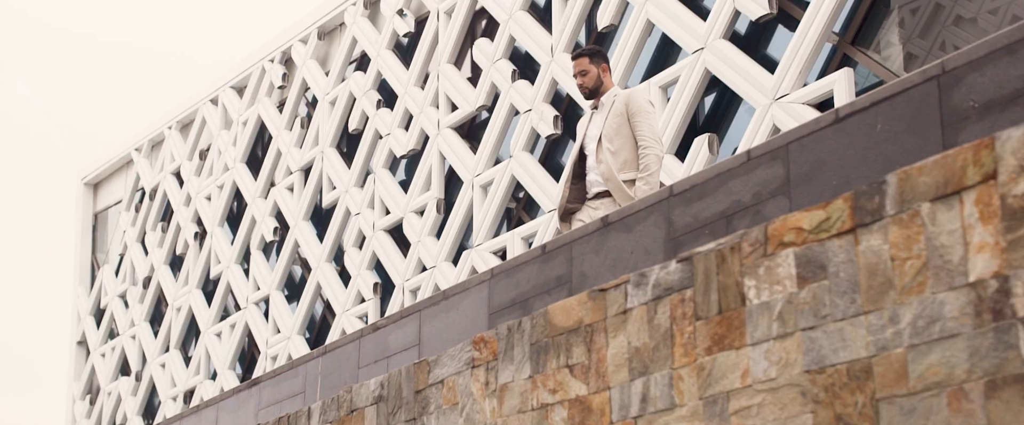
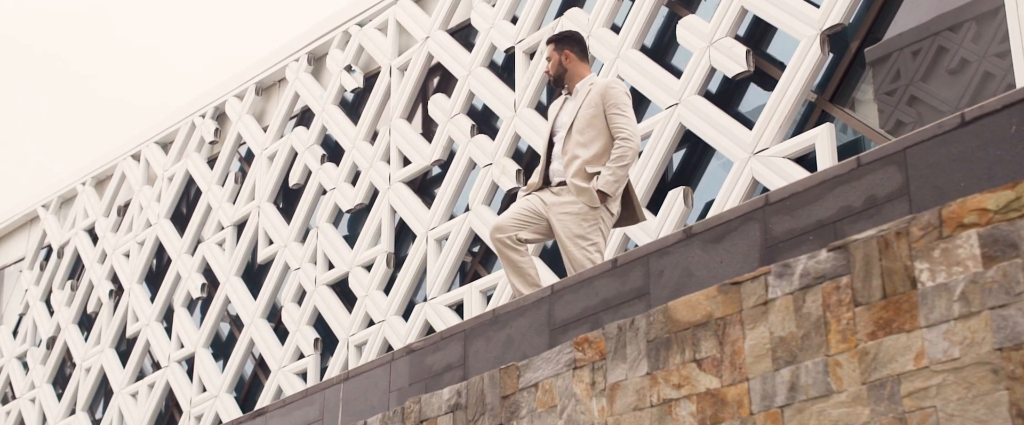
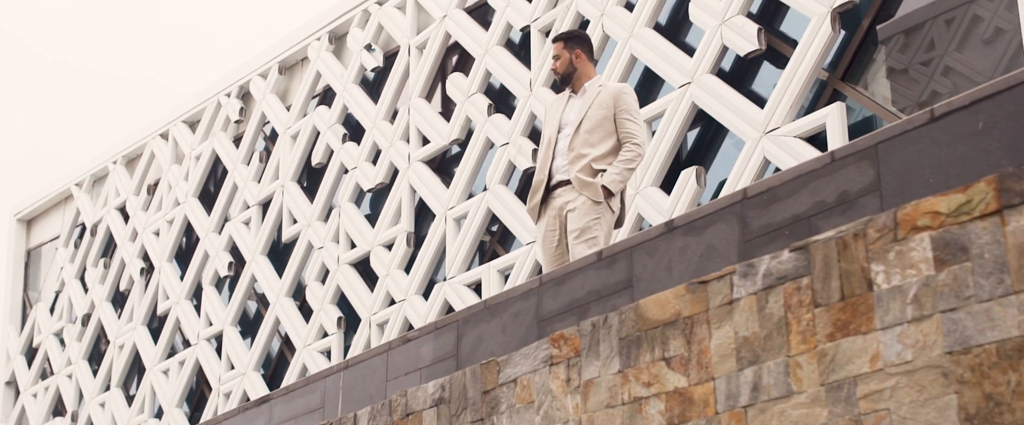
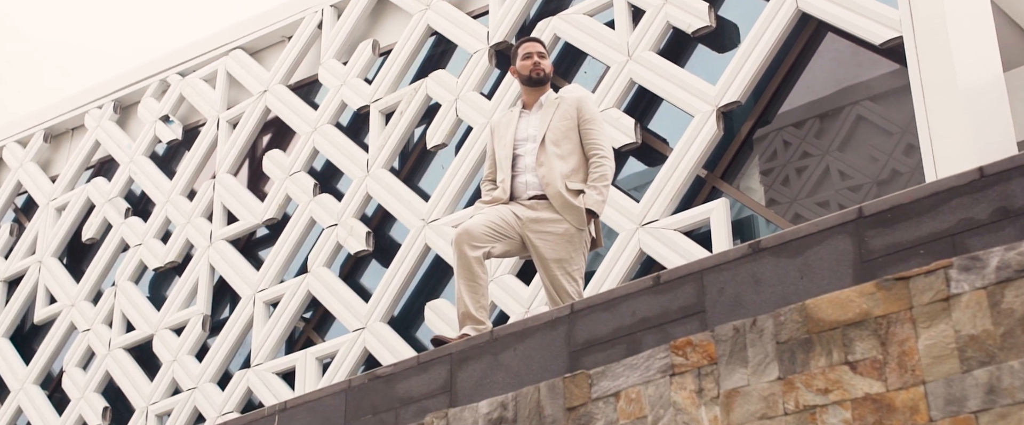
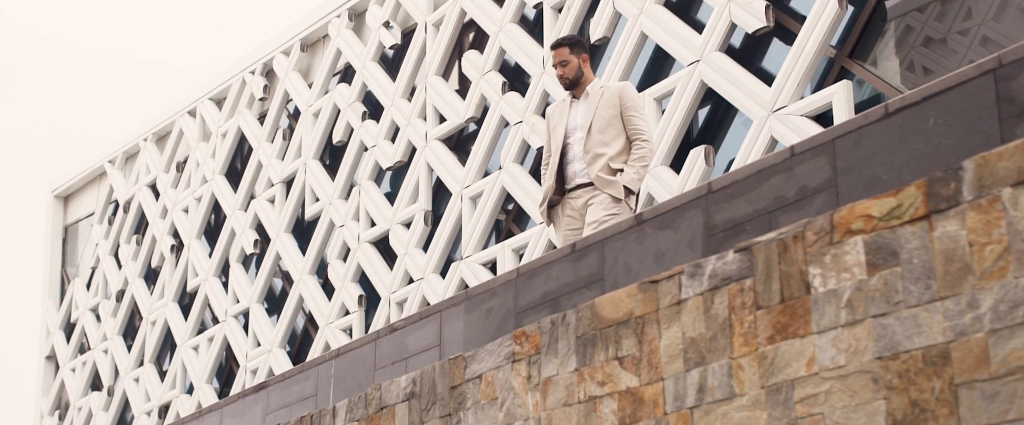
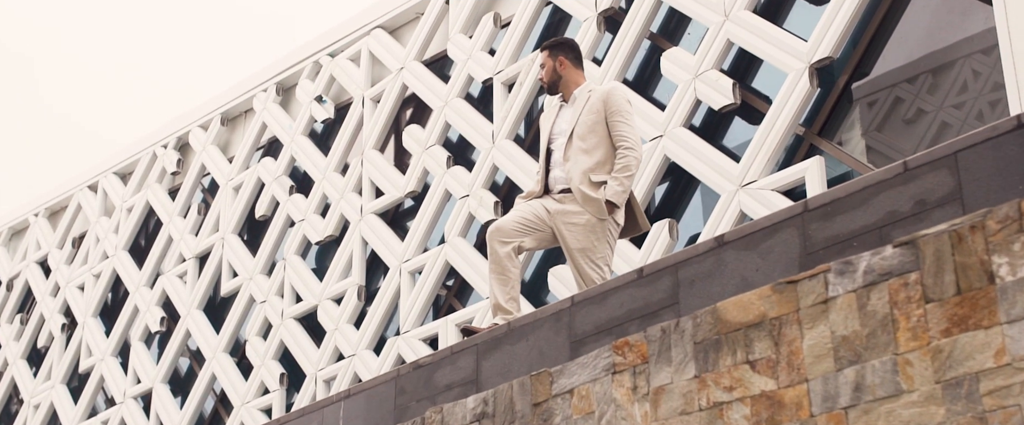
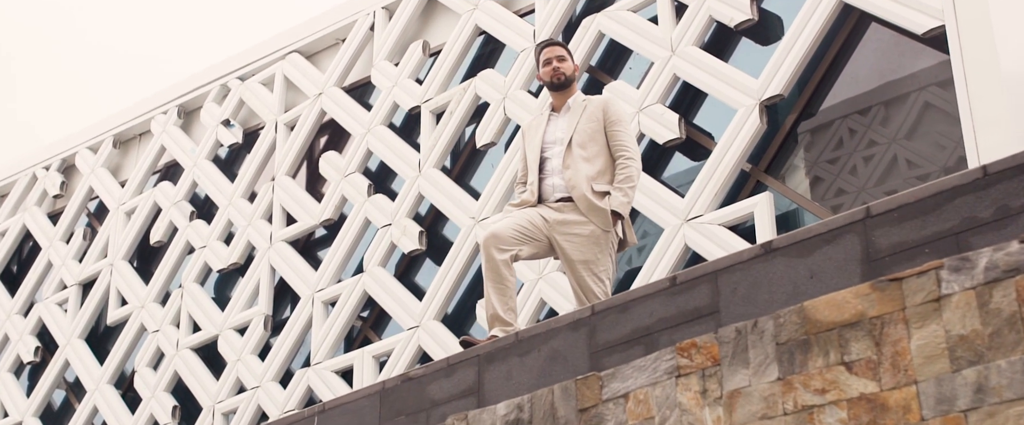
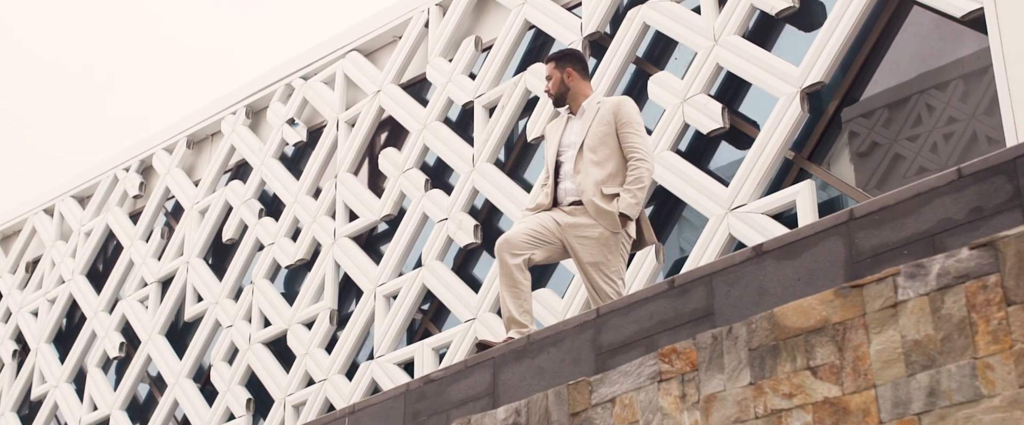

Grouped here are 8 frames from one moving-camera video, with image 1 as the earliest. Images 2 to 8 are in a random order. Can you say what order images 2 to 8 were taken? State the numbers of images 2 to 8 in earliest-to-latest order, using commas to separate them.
5, 3, 2, 6, 8, 7, 4
